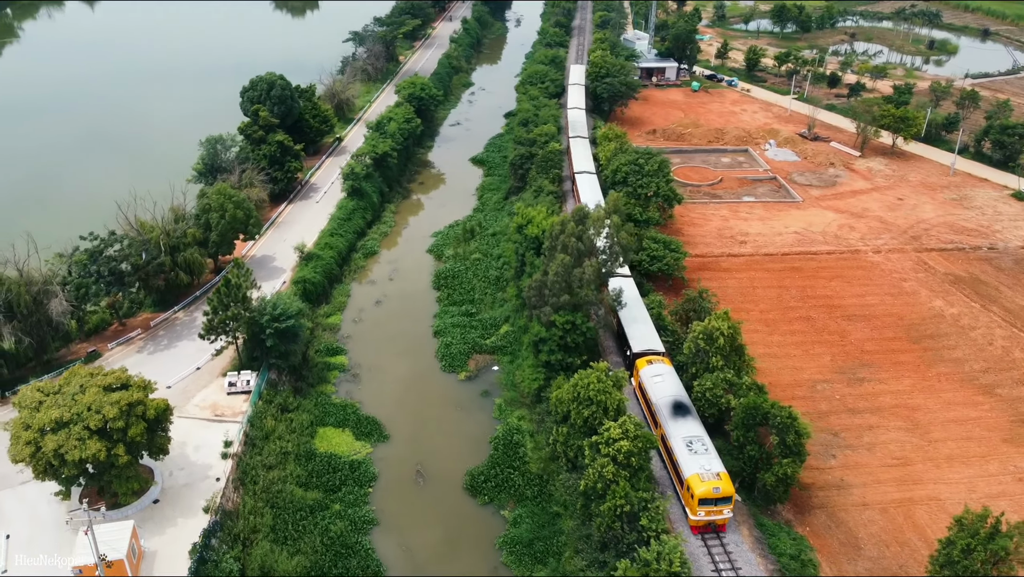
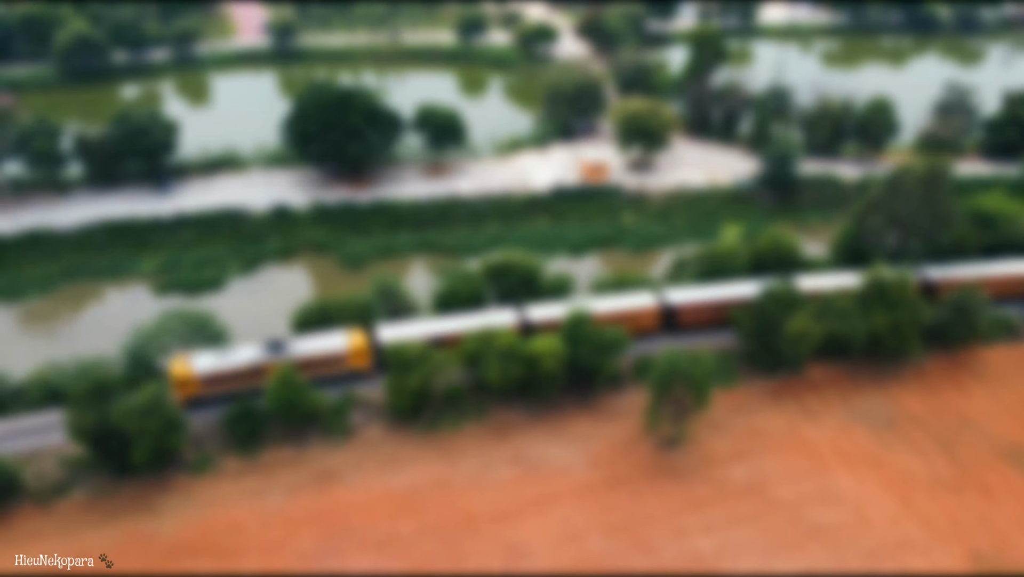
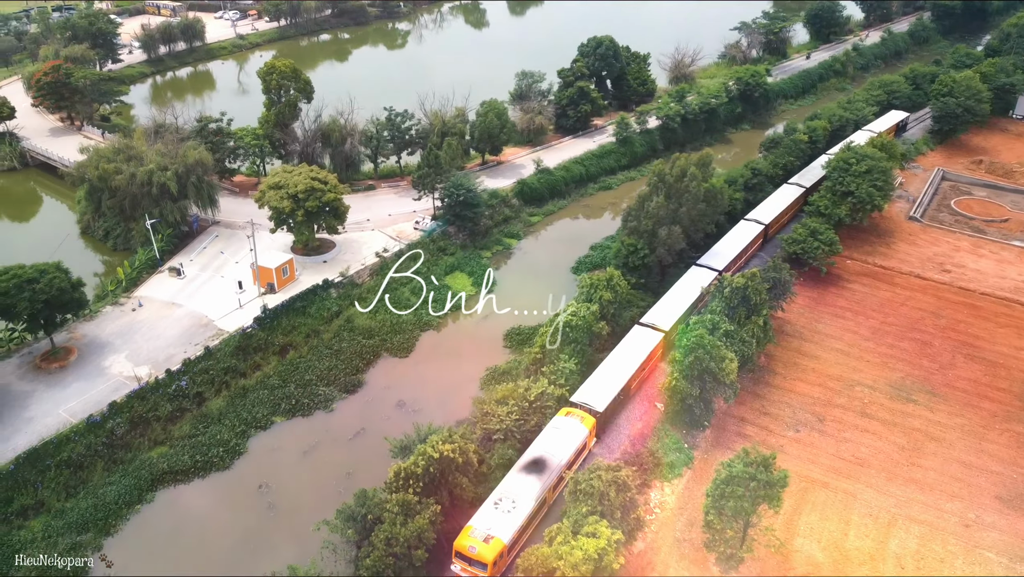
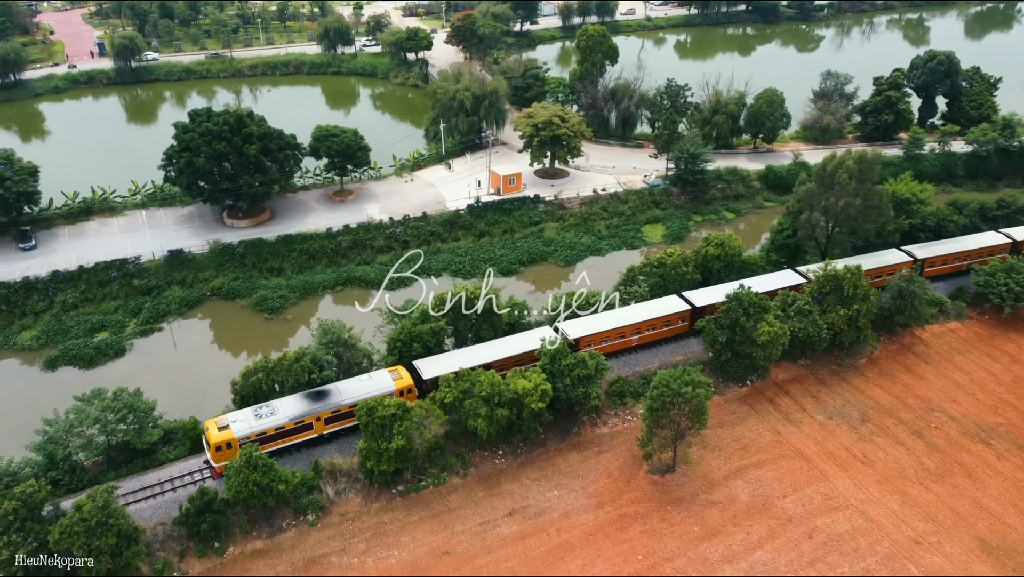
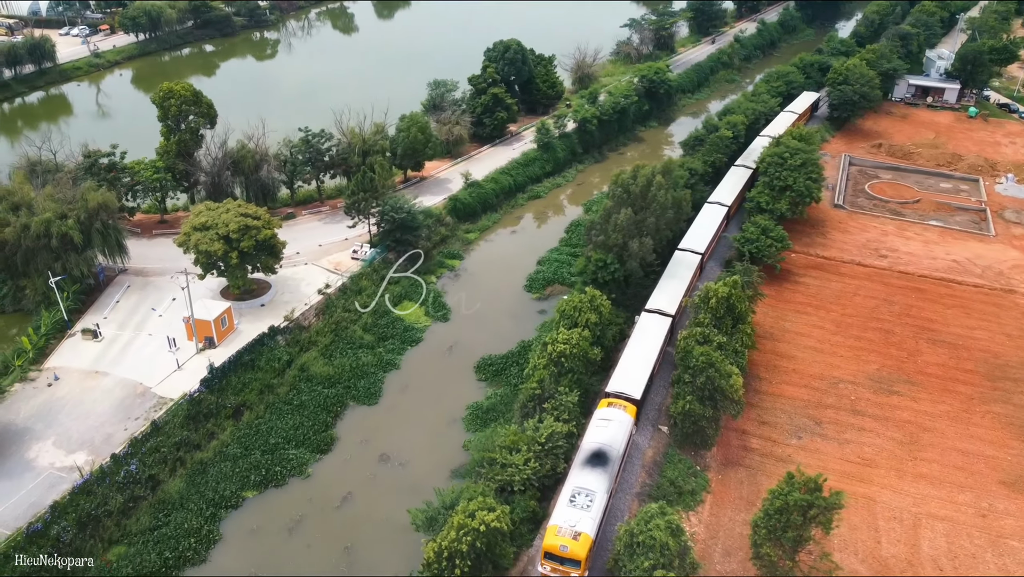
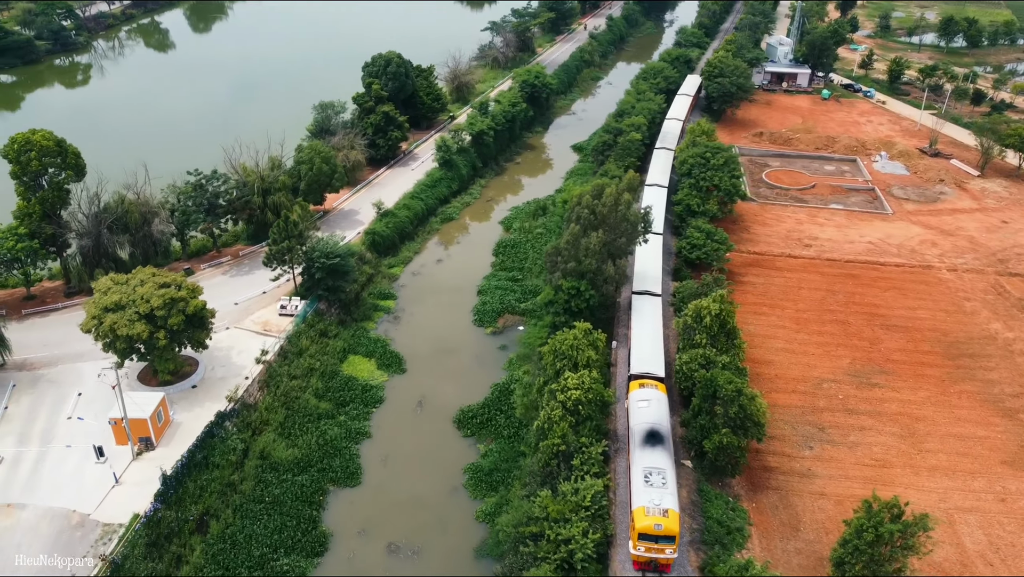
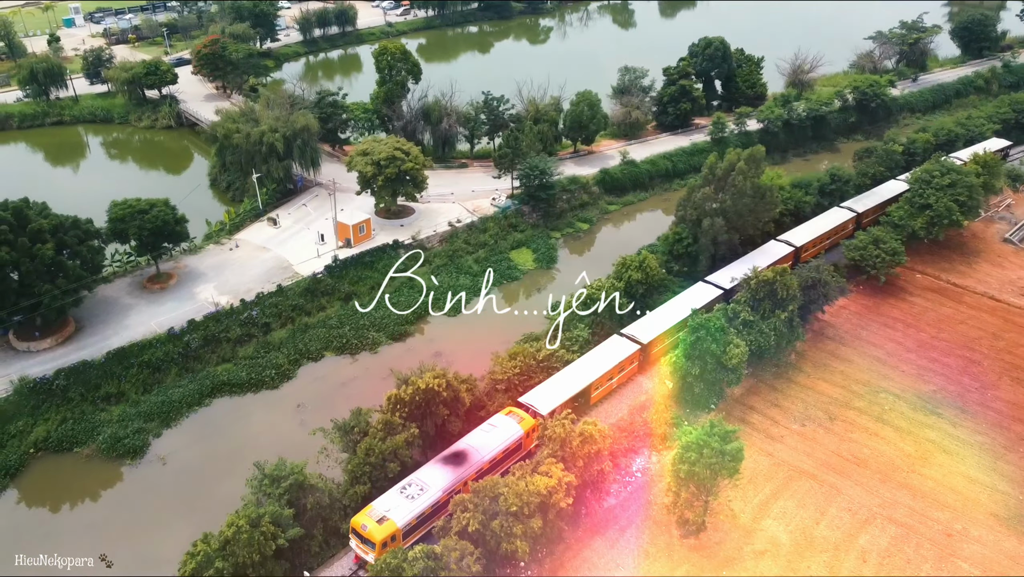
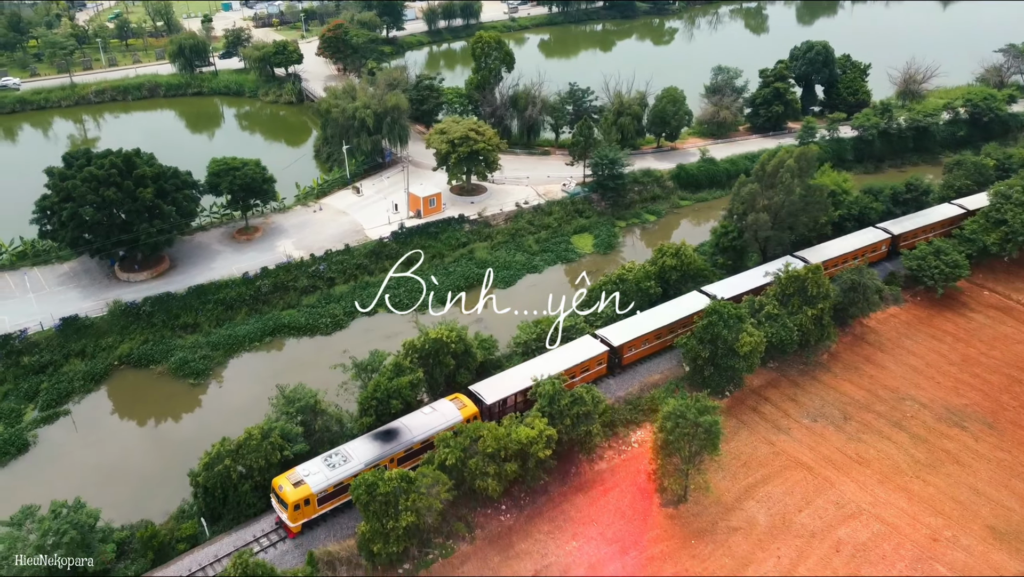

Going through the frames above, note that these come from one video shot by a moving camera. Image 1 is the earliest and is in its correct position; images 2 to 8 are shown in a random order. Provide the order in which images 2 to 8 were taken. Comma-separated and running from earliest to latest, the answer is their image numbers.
6, 5, 3, 7, 8, 4, 2
